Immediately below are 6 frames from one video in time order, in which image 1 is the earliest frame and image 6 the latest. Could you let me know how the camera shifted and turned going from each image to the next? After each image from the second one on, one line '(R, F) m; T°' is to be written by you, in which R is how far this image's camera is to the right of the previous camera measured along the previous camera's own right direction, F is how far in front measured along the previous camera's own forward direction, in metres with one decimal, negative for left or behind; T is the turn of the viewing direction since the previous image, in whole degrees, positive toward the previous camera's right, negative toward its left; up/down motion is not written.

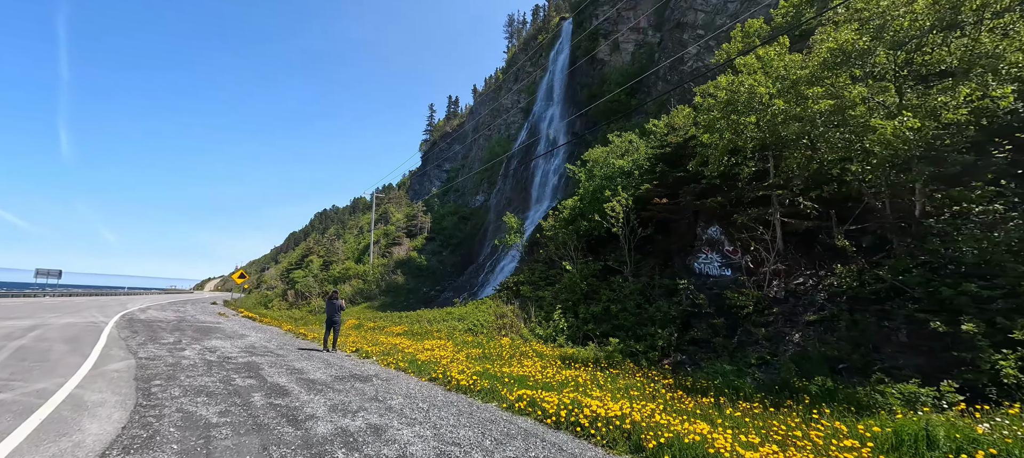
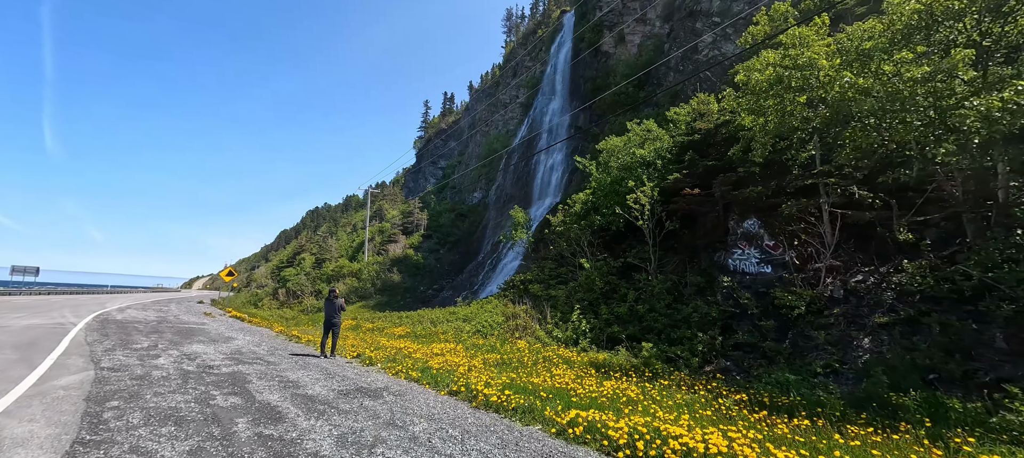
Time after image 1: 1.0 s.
(-0.7, +1.2) m; +1°
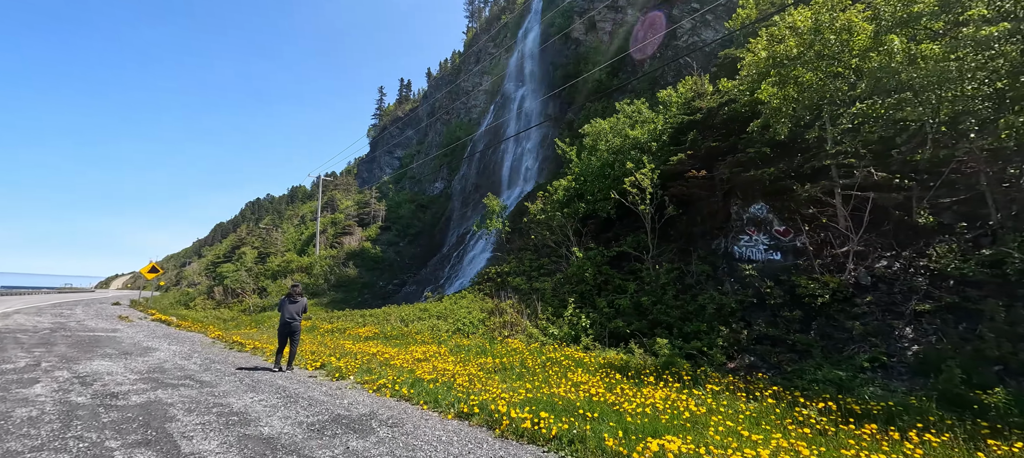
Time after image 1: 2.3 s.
(-0.9, +1.5) m; +6°
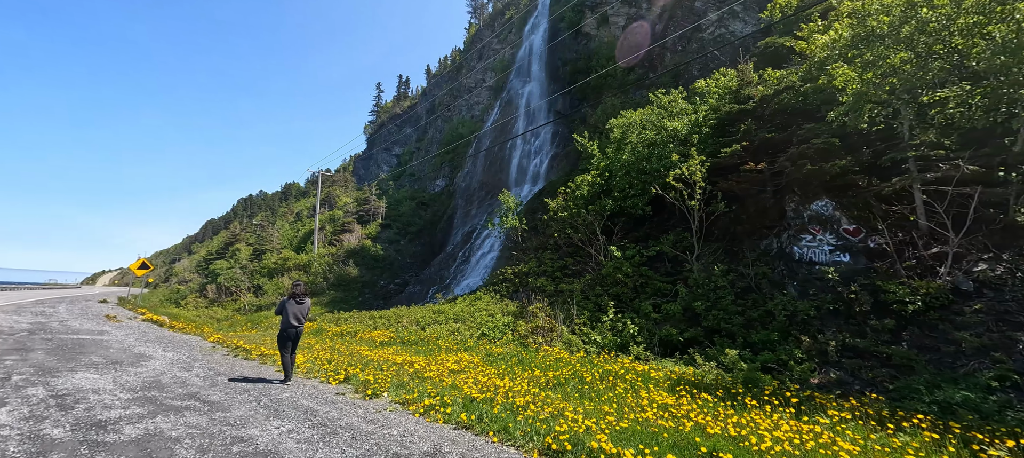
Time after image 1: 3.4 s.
(-1.0, +1.1) m; +1°
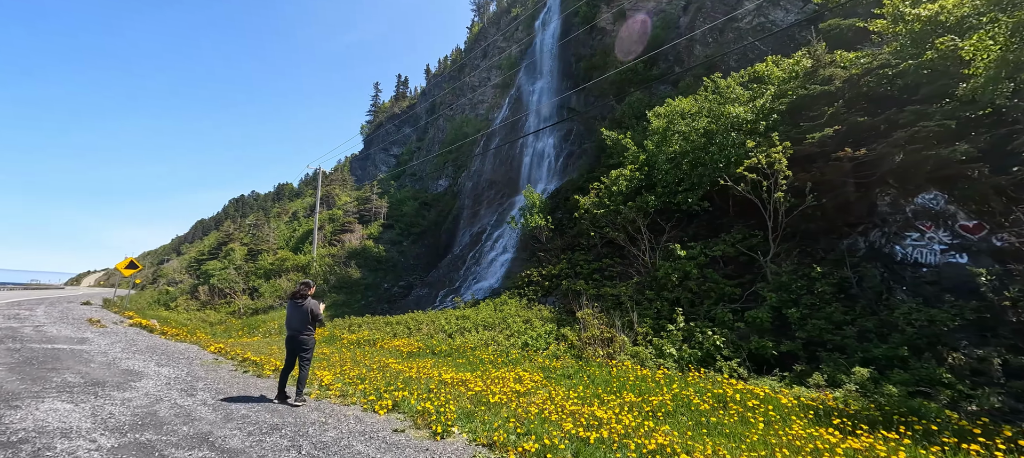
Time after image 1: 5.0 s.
(-1.3, +1.4) m; +1°
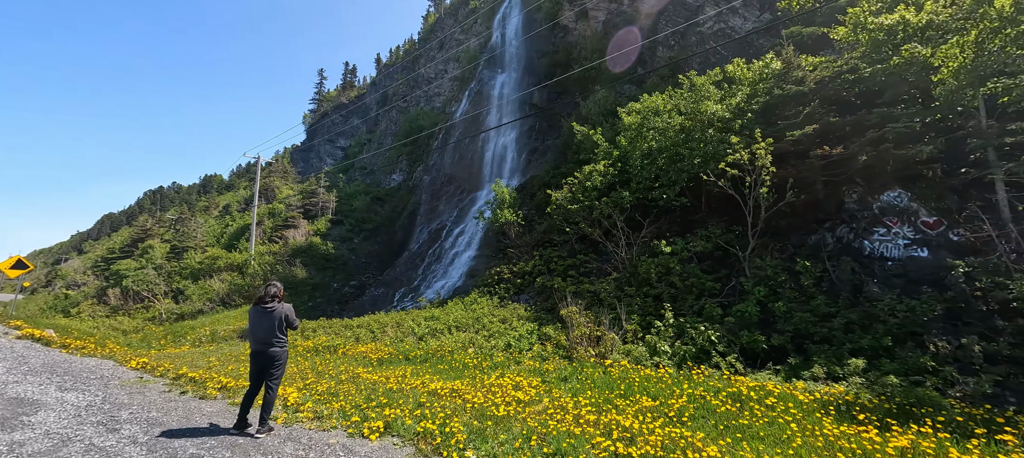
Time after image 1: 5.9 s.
(-0.7, +0.8) m; +7°
